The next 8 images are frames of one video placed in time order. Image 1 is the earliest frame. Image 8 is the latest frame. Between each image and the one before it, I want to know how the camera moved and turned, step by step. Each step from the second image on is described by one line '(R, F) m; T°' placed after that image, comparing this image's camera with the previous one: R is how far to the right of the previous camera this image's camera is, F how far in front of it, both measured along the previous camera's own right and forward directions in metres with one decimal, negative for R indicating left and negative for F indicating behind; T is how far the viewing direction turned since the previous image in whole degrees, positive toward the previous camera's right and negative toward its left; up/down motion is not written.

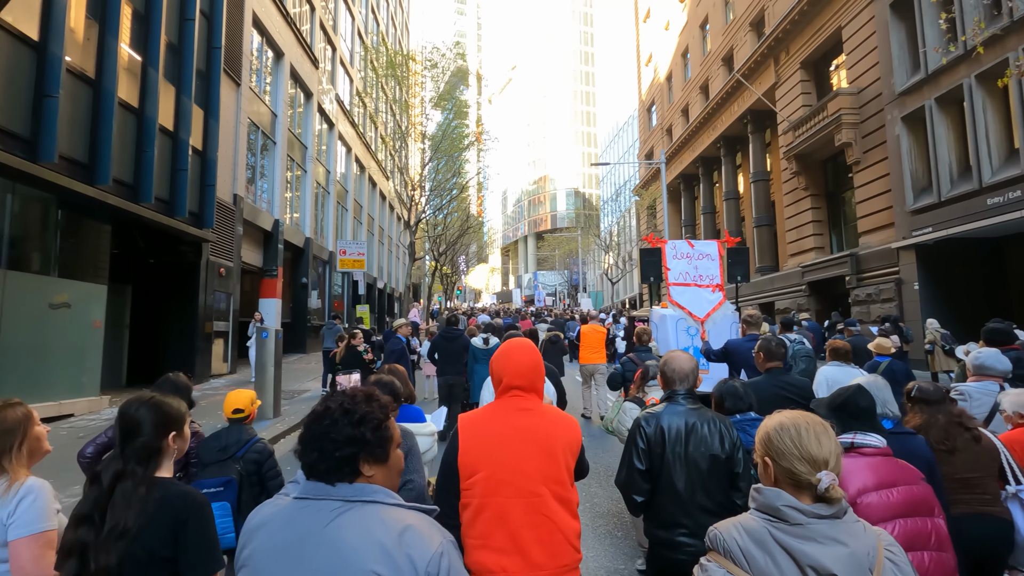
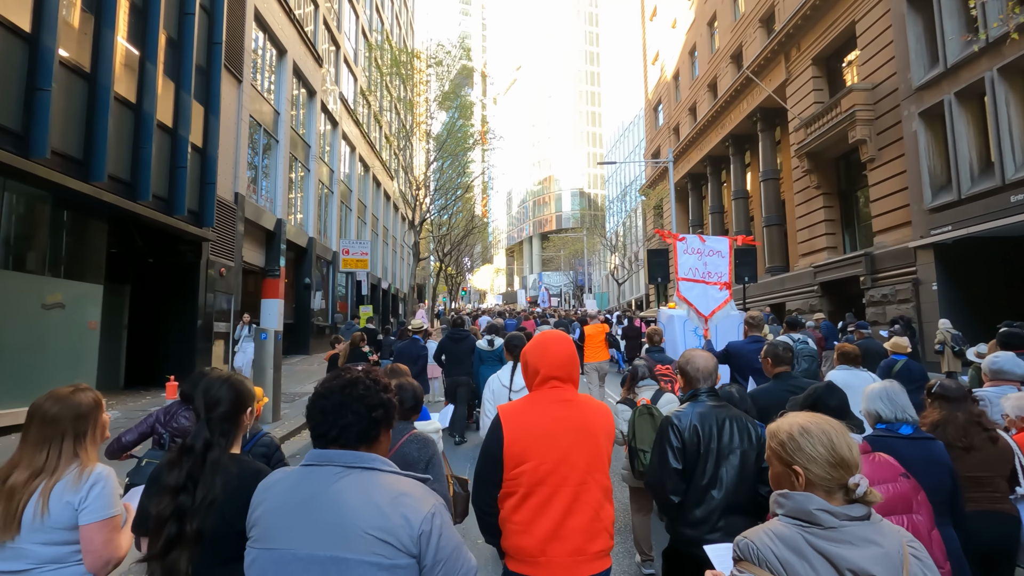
(-0.1, +0.3) m; 0°
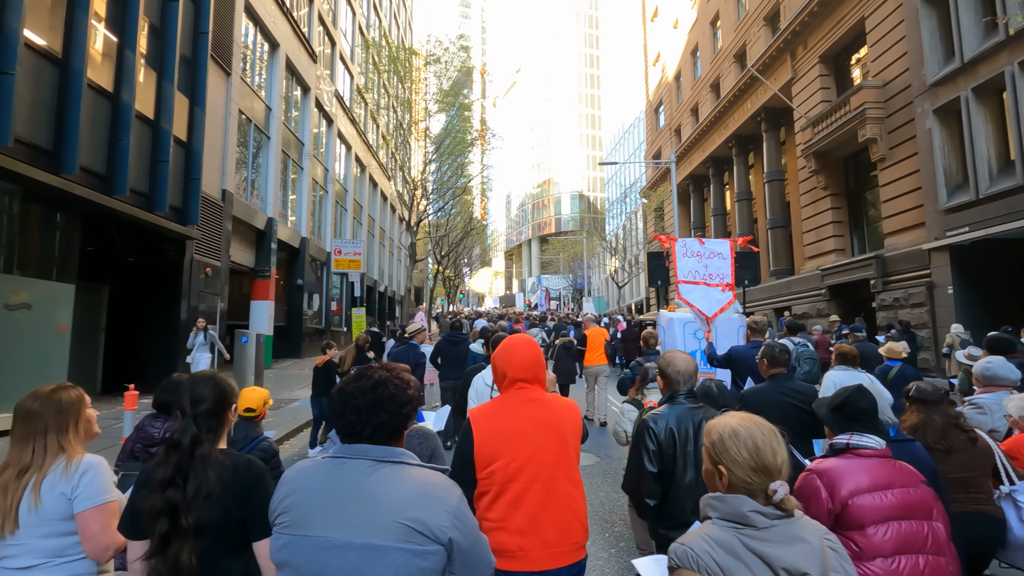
(0.0, +0.6) m; 0°
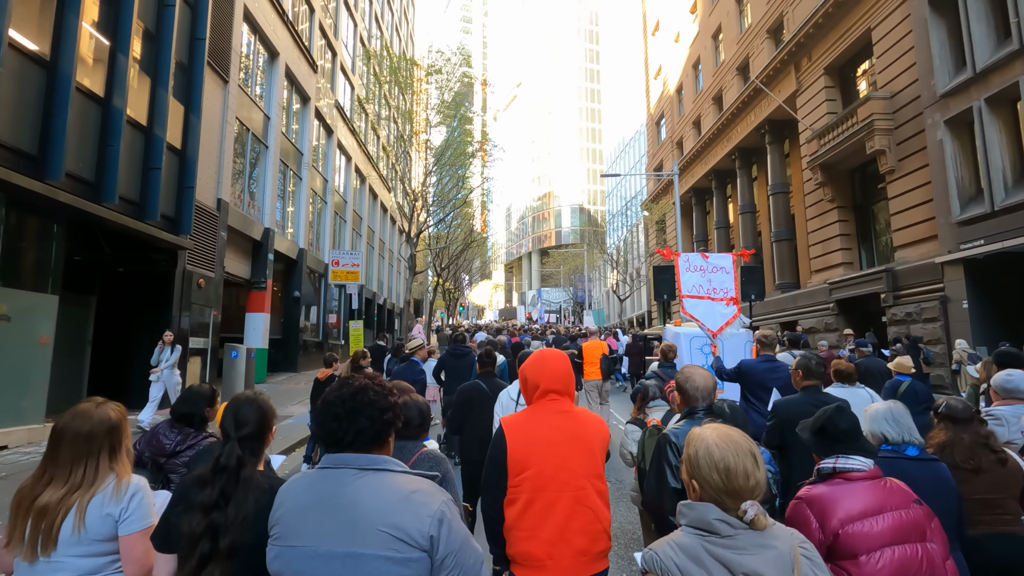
(-0.1, +0.4) m; 0°
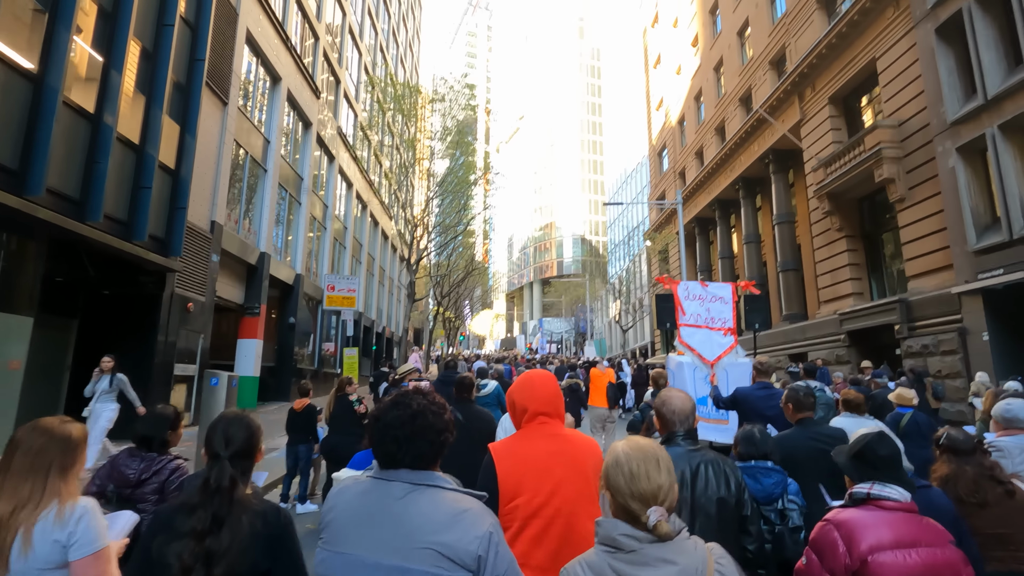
(0.0, +0.5) m; 0°
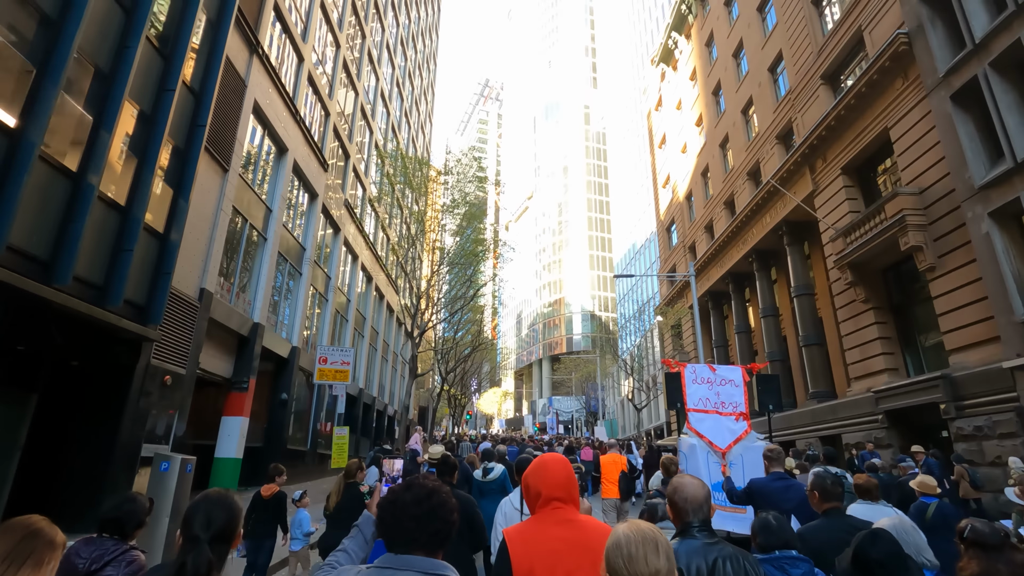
(+0.1, +1.0) m; -1°
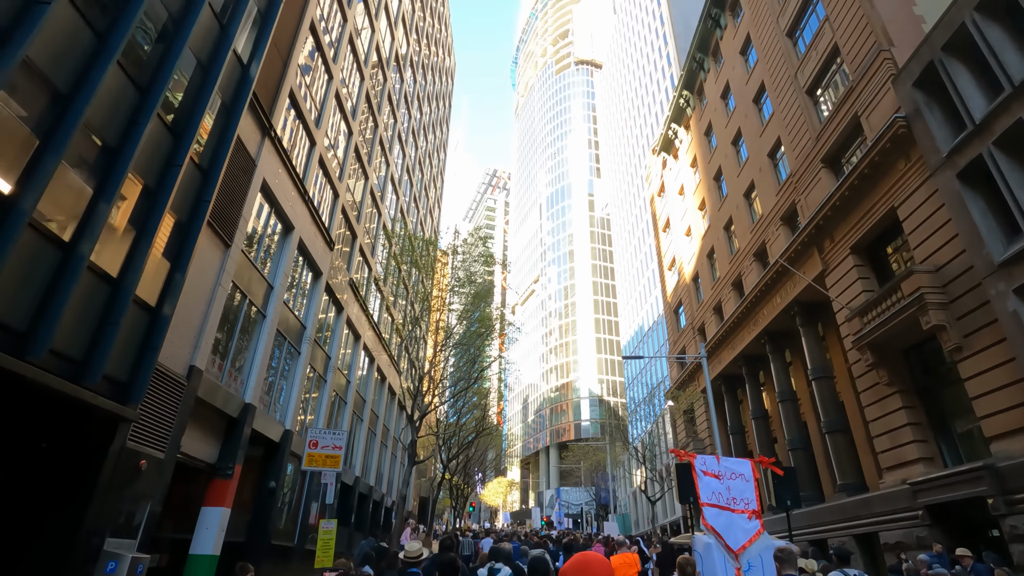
(0.0, +0.5) m; -1°
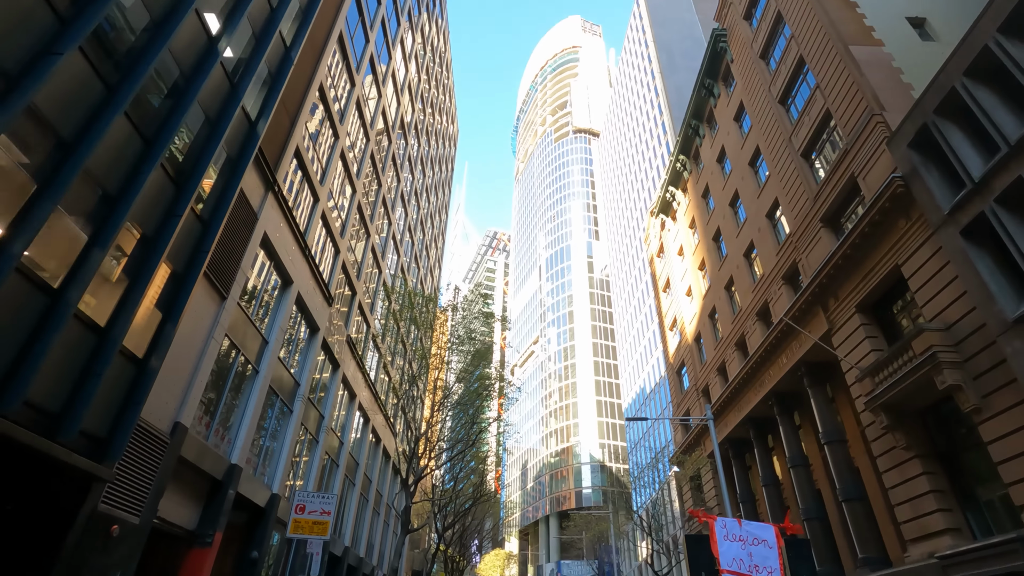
(-0.1, +0.3) m; 0°
